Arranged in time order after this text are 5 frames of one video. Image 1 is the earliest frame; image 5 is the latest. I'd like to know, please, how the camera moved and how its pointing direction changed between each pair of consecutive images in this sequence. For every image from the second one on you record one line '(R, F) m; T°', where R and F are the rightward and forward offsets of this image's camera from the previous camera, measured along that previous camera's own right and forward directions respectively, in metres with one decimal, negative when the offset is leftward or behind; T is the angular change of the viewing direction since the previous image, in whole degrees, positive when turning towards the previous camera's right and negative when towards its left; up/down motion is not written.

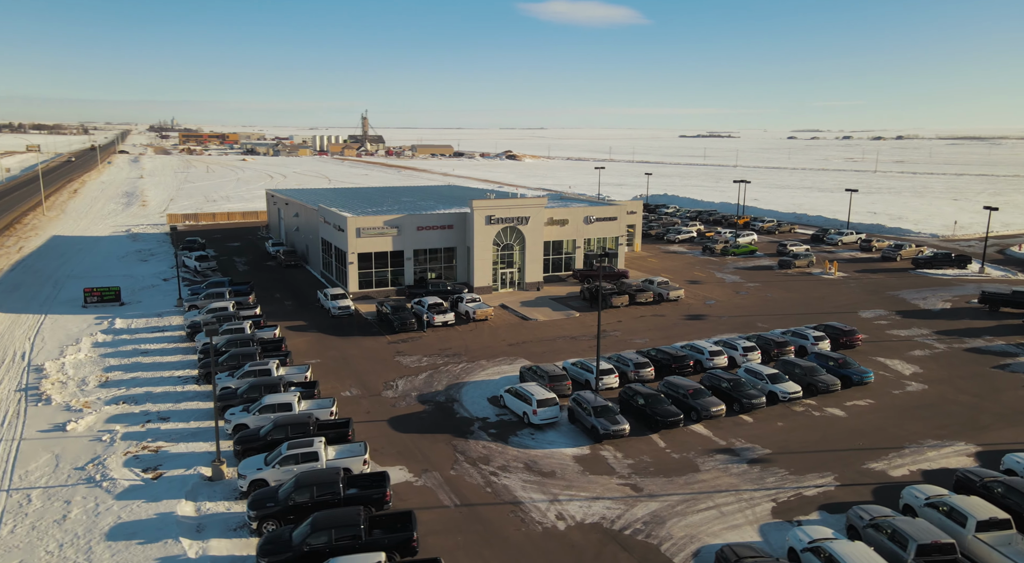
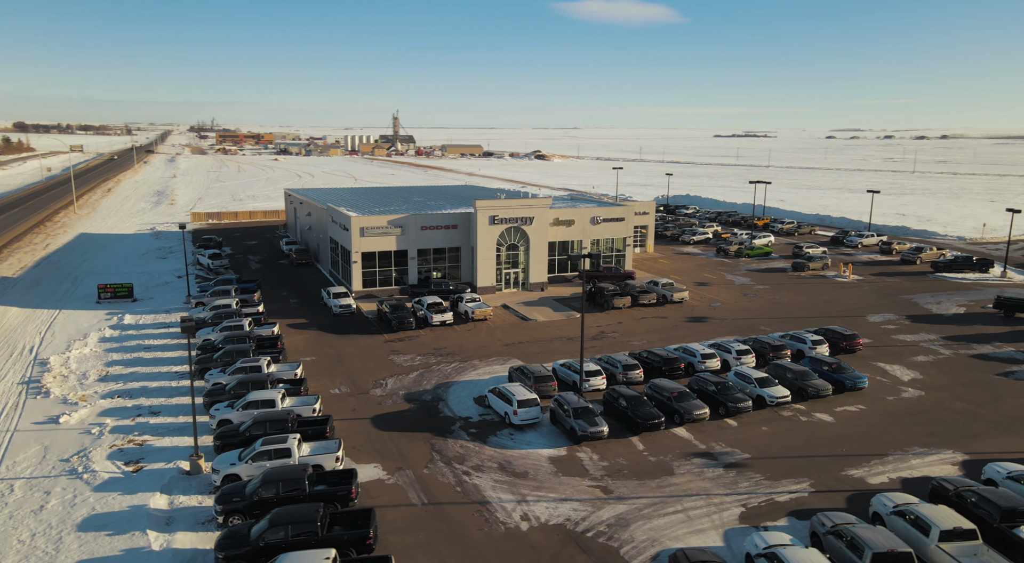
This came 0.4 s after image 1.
(+1.6, 0.0) m; -2°
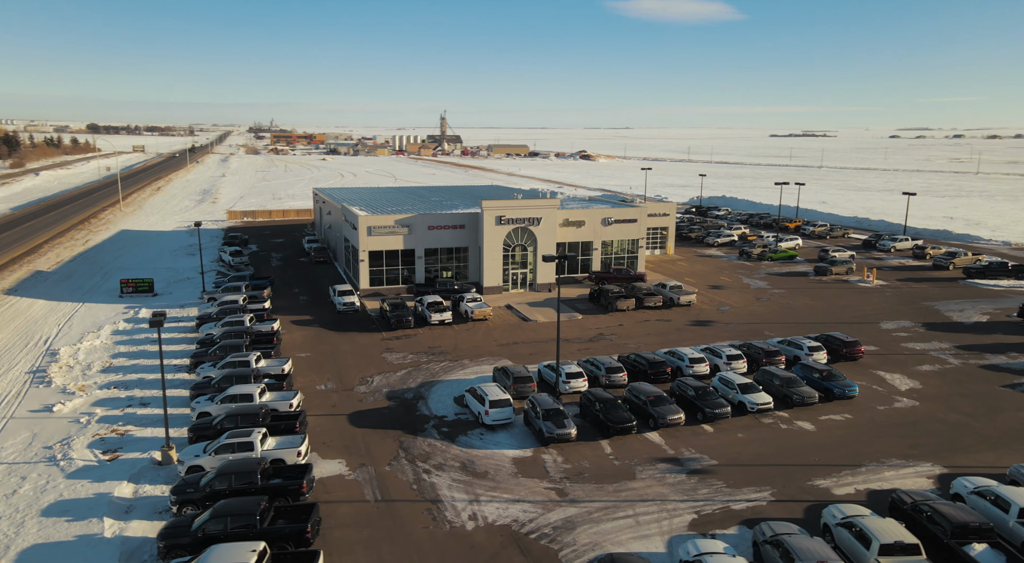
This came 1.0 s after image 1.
(+2.4, 0.0) m; -4°
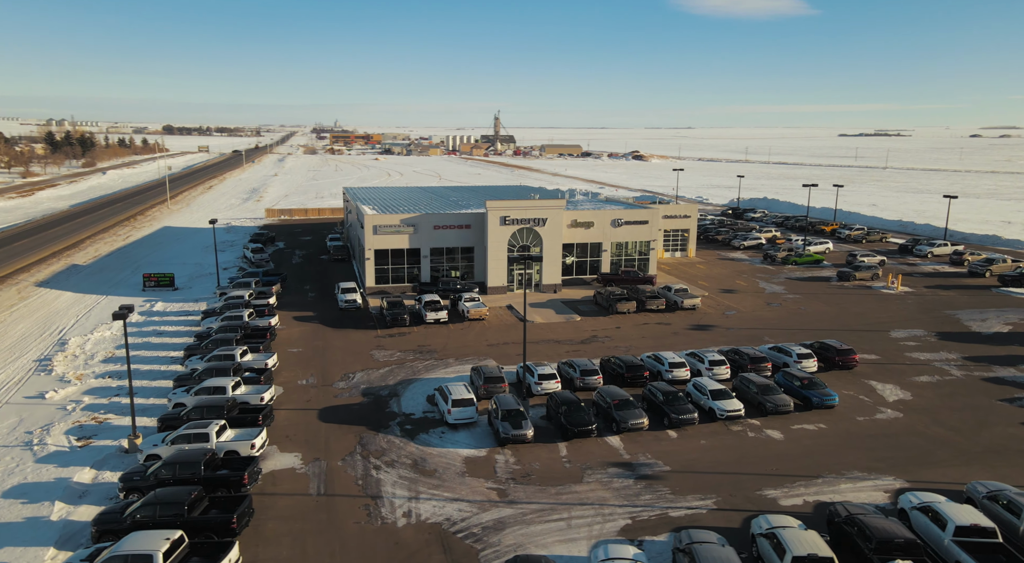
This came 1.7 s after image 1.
(+3.0, 0.0) m; -4°
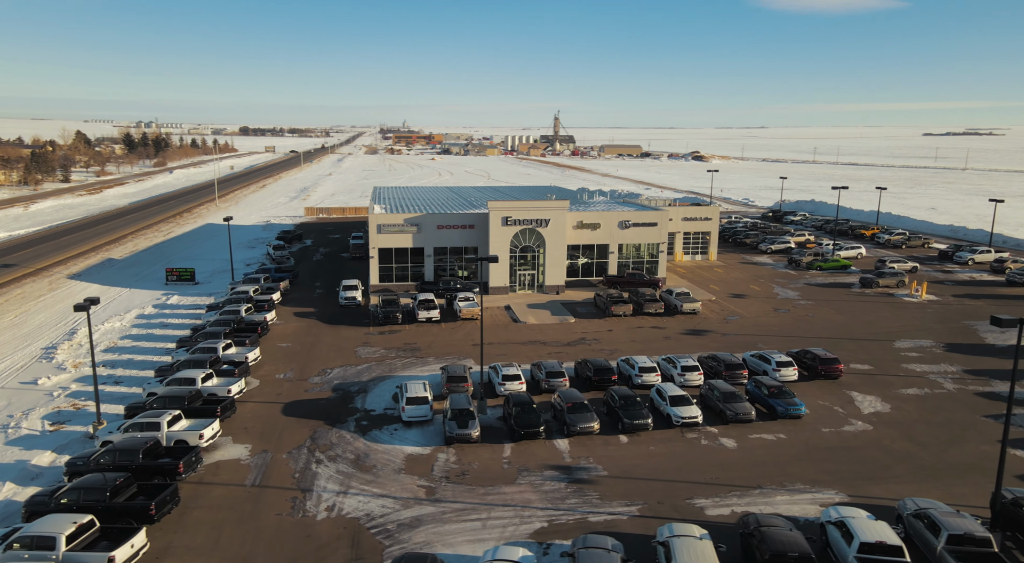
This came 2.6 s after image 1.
(+3.5, 0.0) m; -5°
